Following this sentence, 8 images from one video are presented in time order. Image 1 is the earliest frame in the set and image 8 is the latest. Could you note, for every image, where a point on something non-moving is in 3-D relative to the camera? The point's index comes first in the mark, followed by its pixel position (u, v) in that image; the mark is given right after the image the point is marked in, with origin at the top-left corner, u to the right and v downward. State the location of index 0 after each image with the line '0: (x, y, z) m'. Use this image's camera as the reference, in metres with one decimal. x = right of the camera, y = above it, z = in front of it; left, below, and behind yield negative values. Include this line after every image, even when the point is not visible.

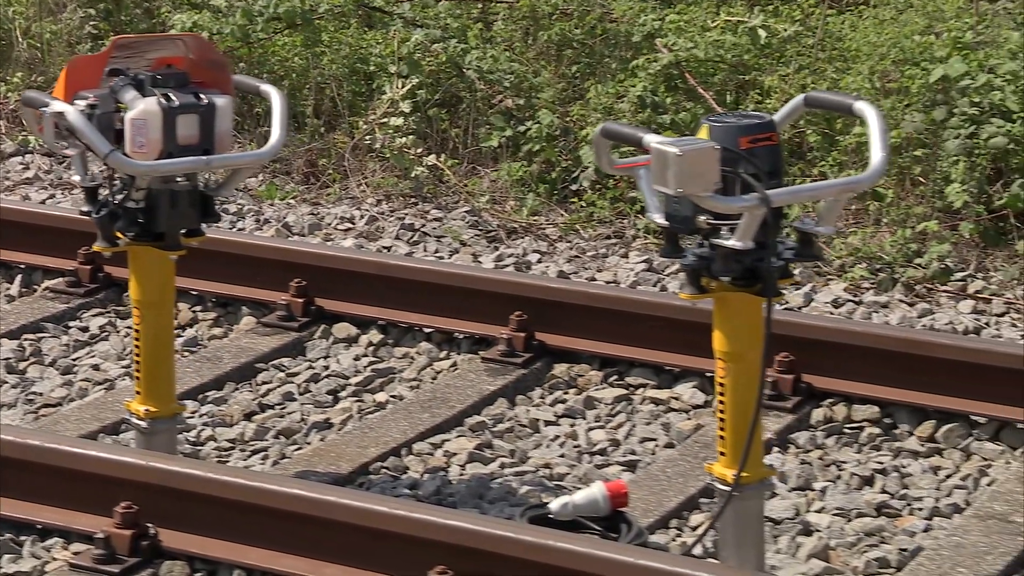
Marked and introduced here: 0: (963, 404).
0: (+2.7, -0.7, +5.1) m
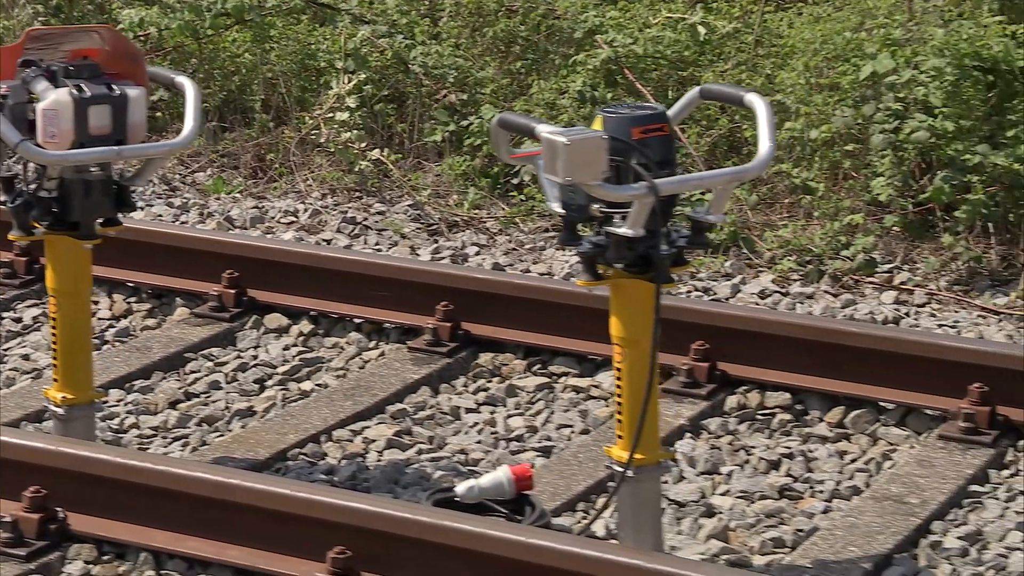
0: (+2.2, -0.6, +5.2) m
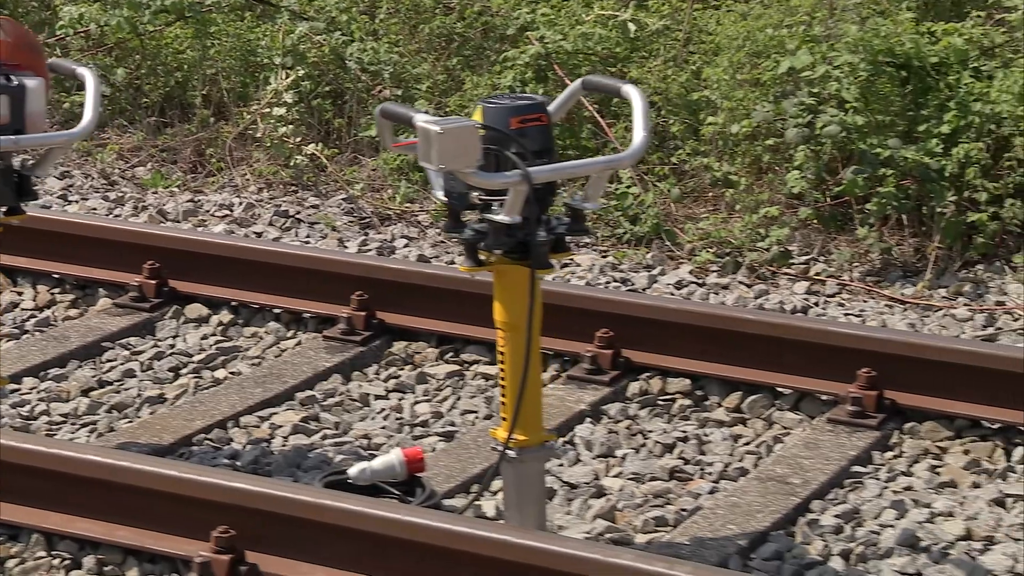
0: (+1.6, -0.6, +5.4) m
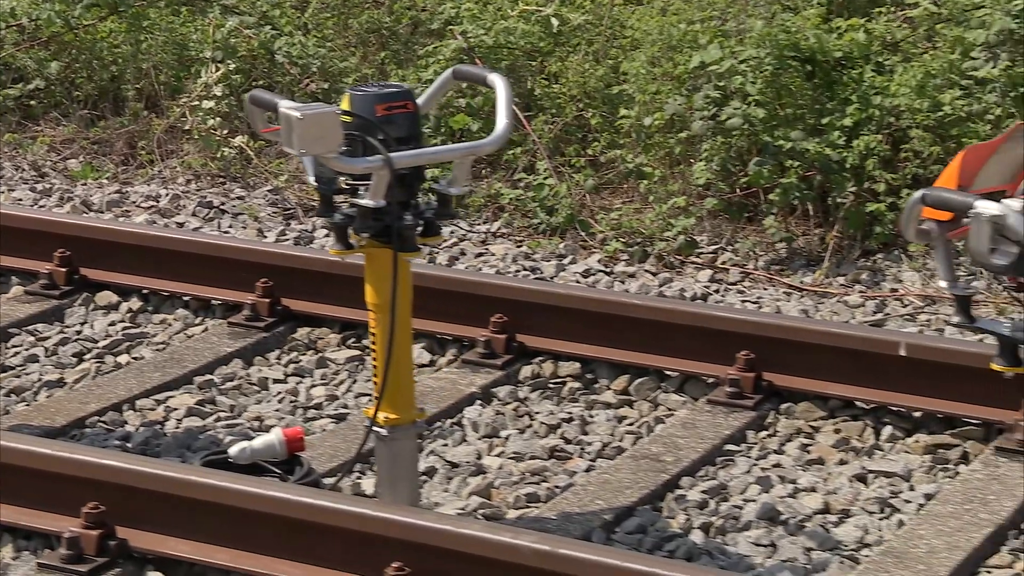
0: (+0.9, -0.5, +5.5) m
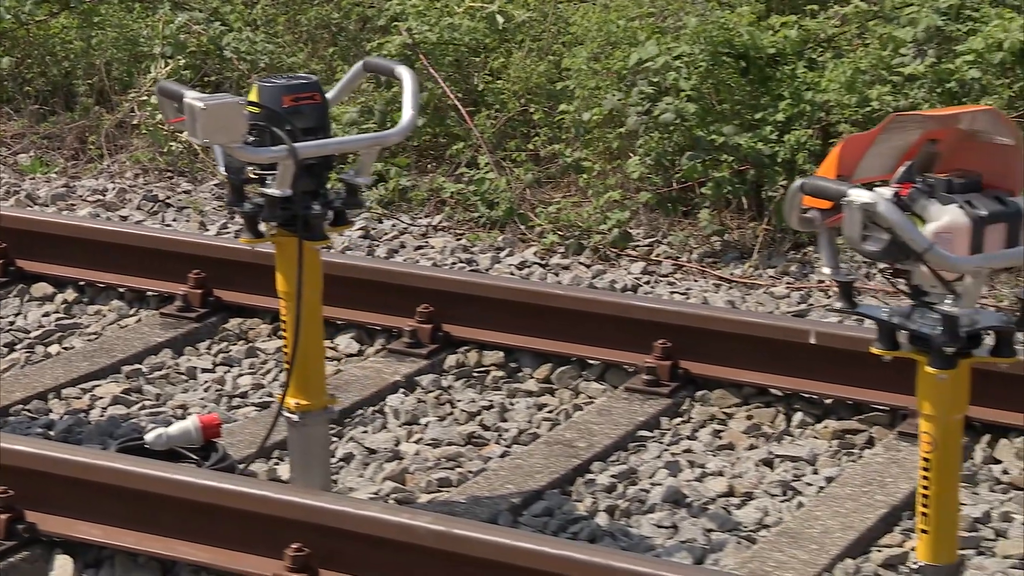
0: (+0.4, -0.4, +5.6) m
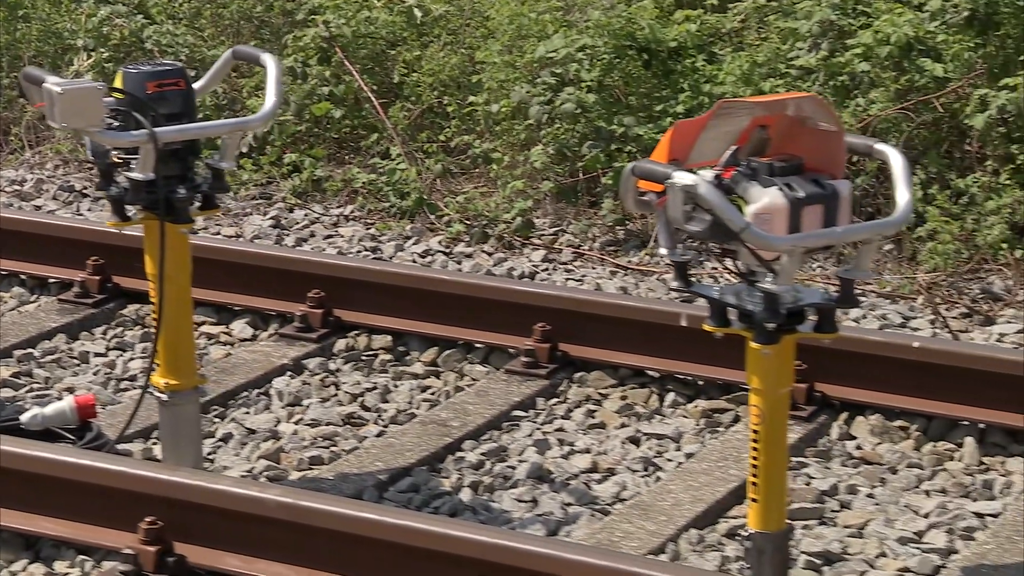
0: (-0.4, -0.3, +5.8) m
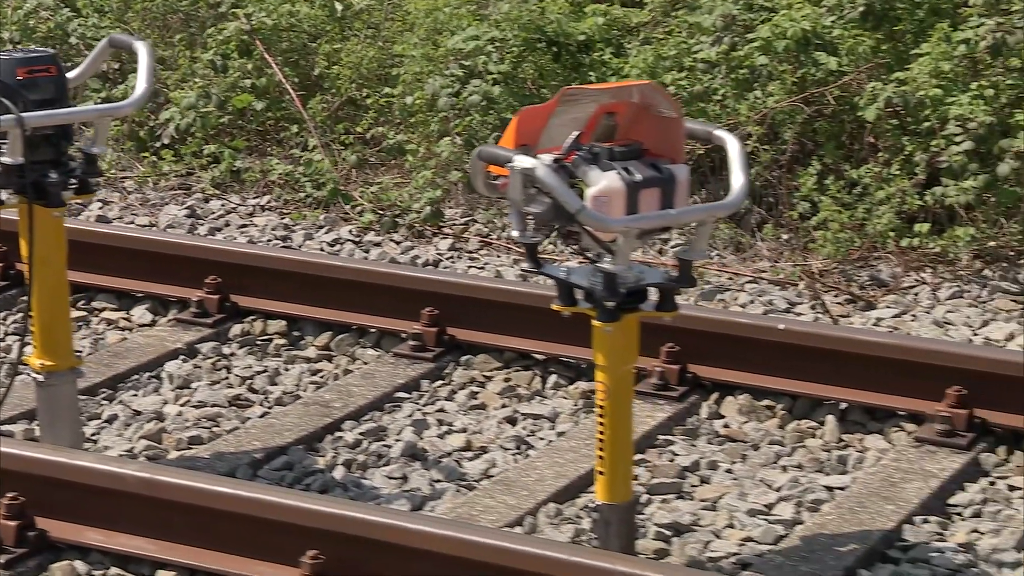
0: (-1.1, -0.2, +5.9) m
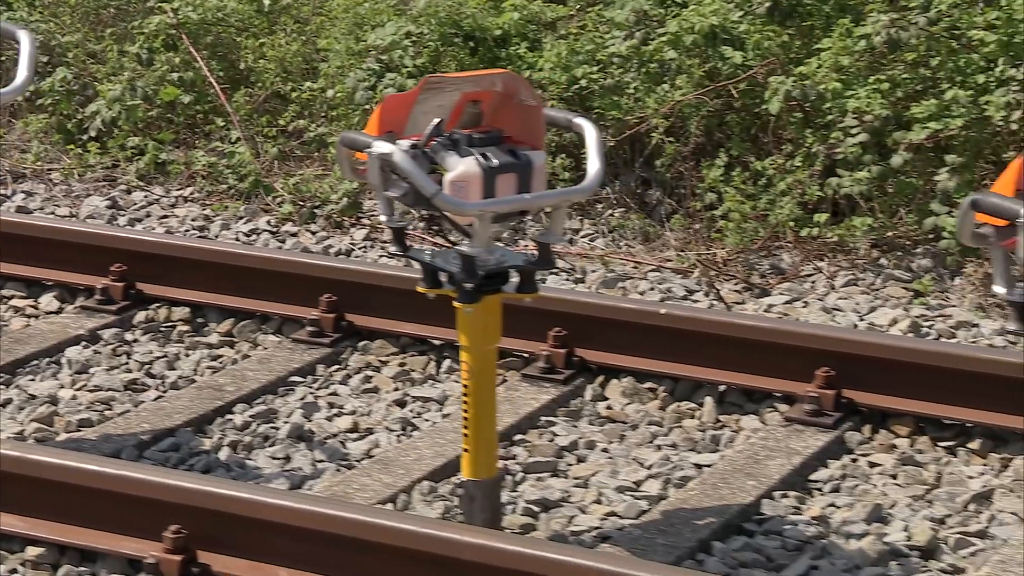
0: (-1.8, -0.1, +6.0) m
